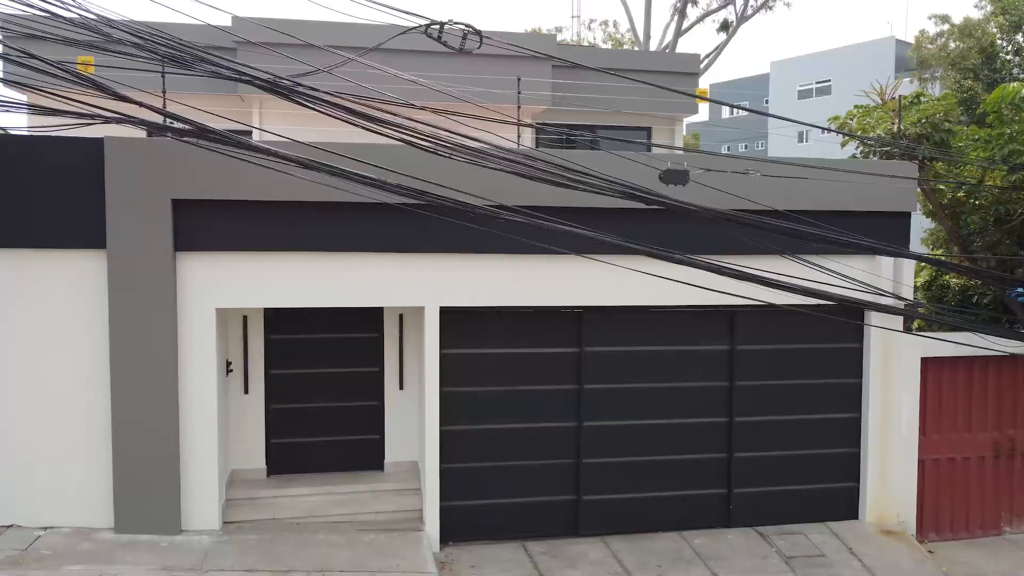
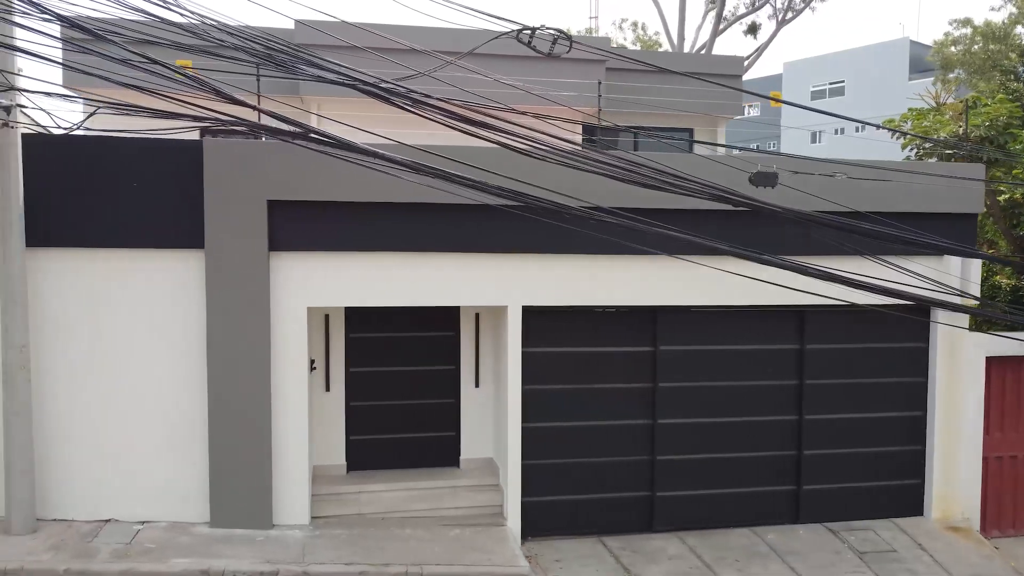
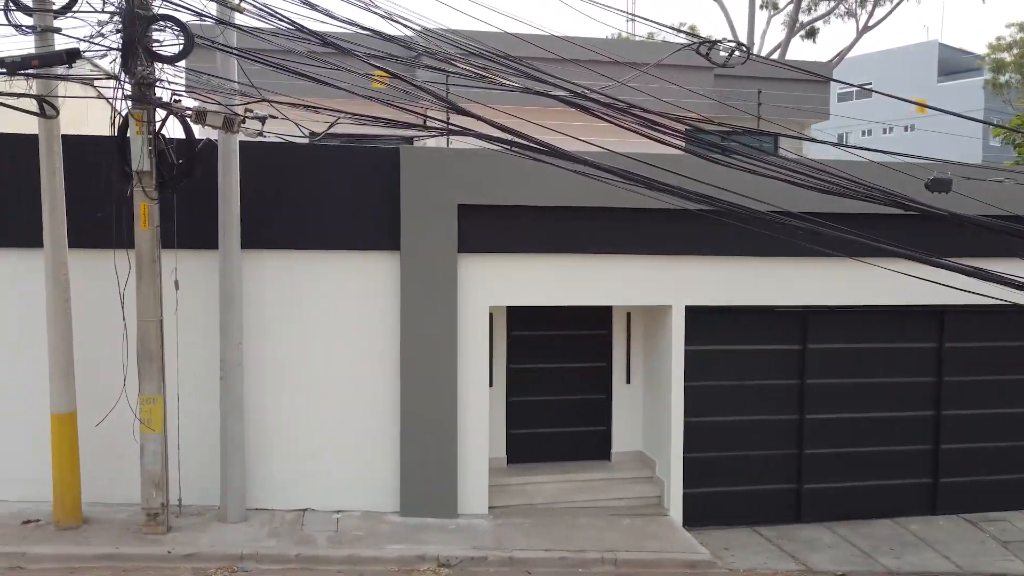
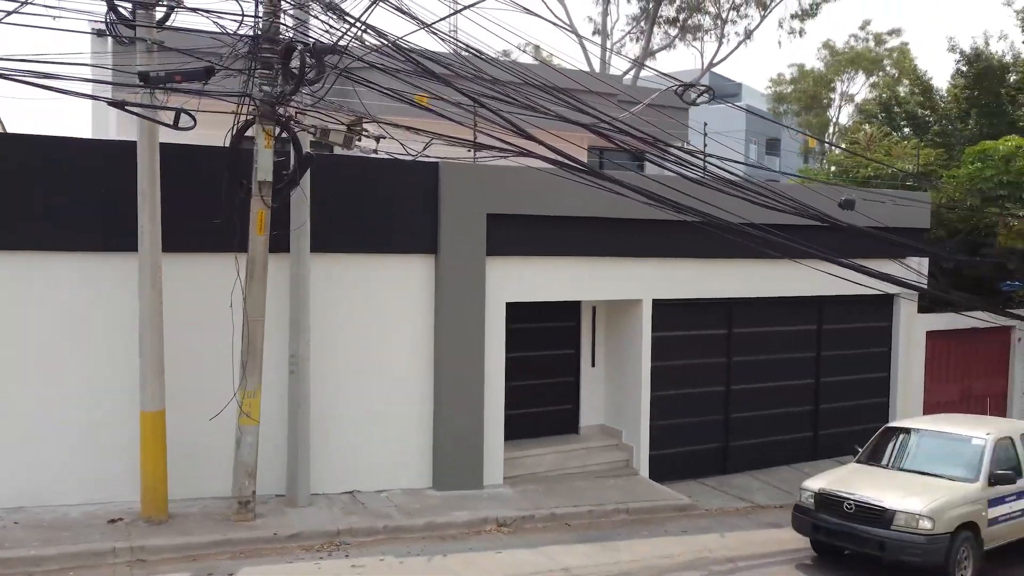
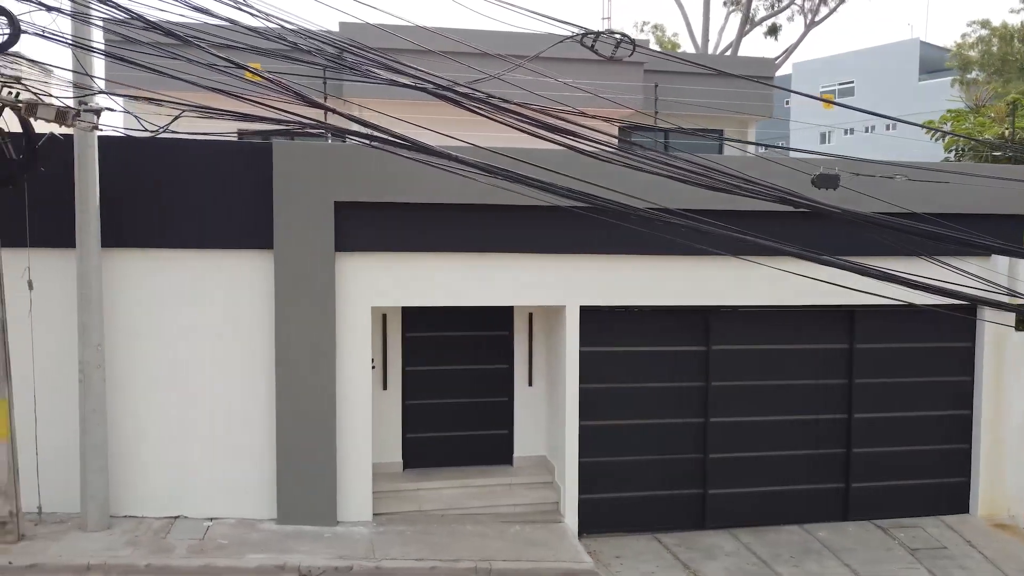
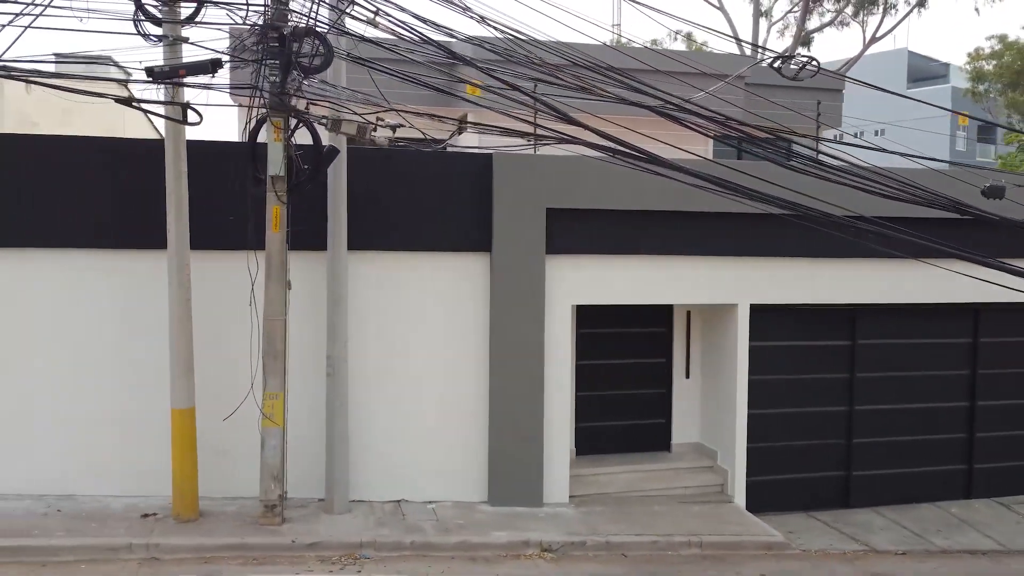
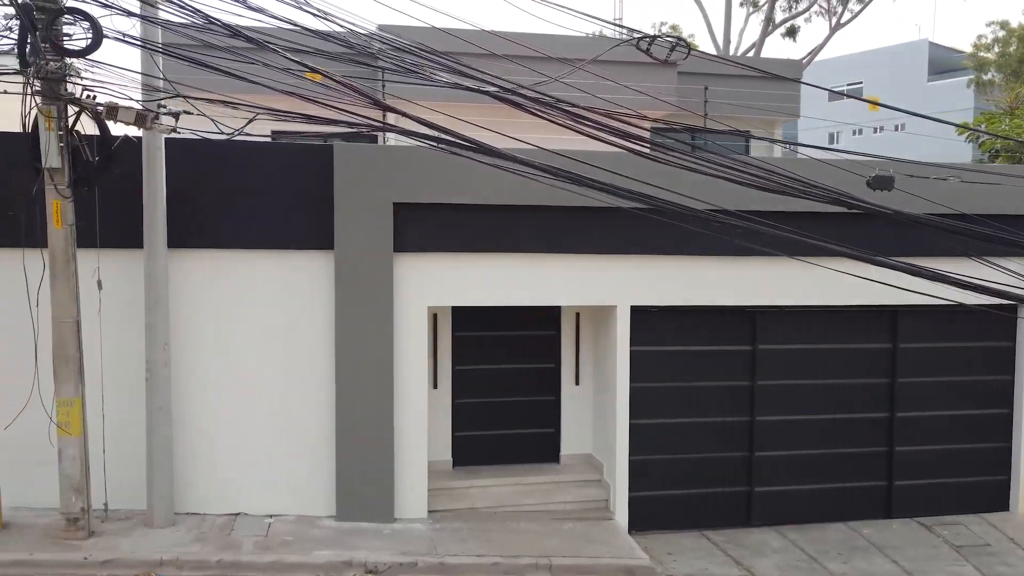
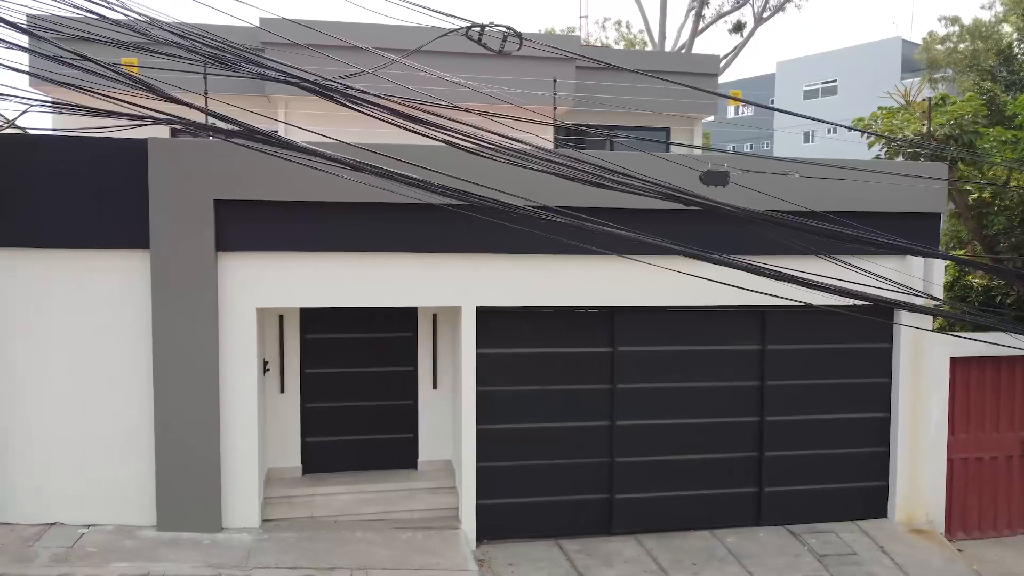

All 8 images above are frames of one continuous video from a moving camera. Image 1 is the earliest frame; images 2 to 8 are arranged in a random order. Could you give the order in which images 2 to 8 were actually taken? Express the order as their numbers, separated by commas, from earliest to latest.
8, 2, 5, 7, 3, 6, 4
